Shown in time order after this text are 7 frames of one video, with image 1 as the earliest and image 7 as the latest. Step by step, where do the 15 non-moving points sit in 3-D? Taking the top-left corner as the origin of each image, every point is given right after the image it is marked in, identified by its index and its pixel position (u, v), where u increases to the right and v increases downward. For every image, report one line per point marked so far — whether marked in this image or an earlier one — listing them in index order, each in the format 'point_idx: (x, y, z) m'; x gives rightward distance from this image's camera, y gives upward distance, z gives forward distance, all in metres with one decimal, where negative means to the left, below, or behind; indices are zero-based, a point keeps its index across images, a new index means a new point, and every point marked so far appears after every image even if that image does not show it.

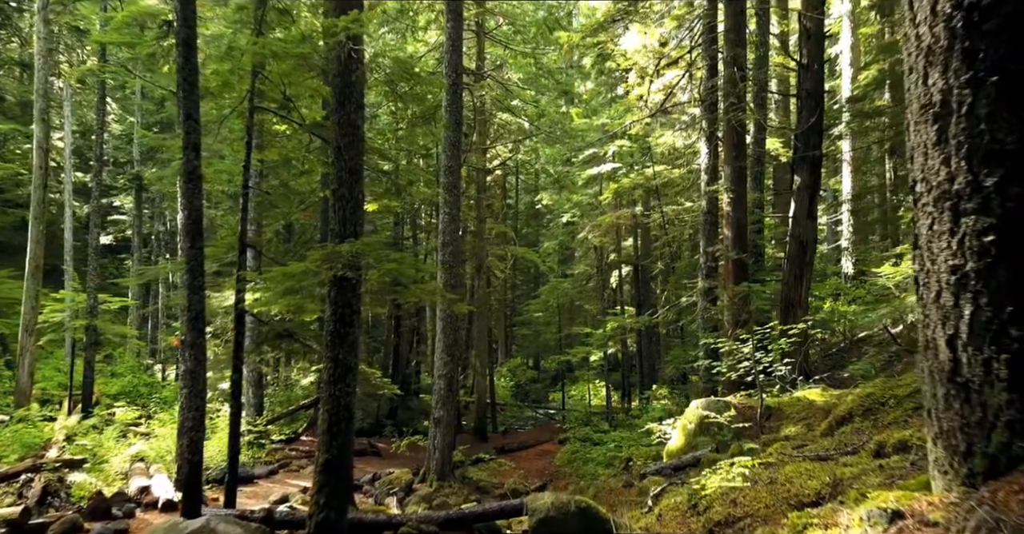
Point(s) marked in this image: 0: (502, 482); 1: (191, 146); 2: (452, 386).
0: (-0.2, -4.9, +19.4) m
1: (-3.9, +1.5, +10.2) m
2: (-1.3, -2.6, +17.9) m
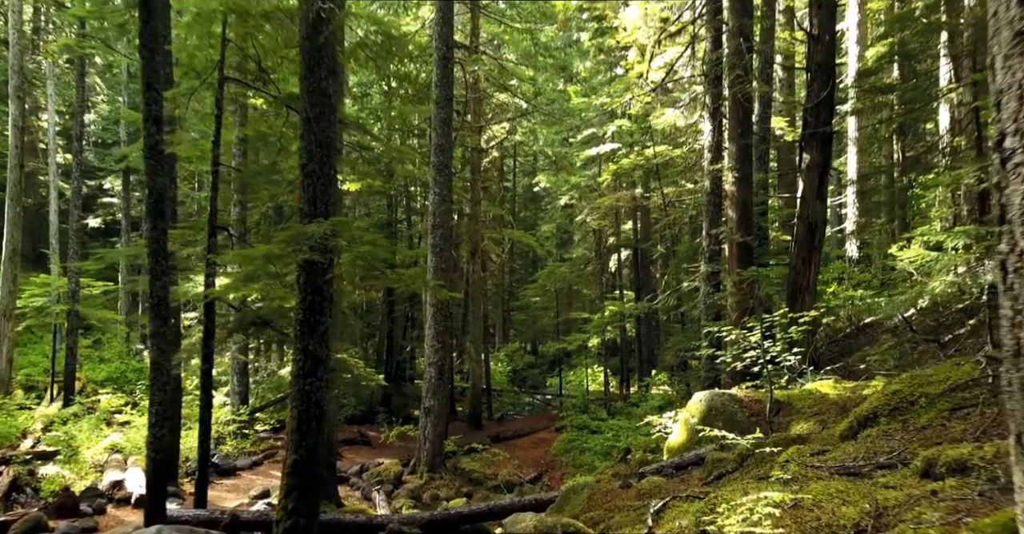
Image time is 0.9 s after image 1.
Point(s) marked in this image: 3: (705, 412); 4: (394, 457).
0: (-0.4, -4.5, +18.7) m
1: (-4.0, +1.7, +9.4) m
2: (-1.4, -2.2, +17.2) m
3: (+2.3, -1.7, +9.9) m
4: (-2.6, -4.2, +18.7) m
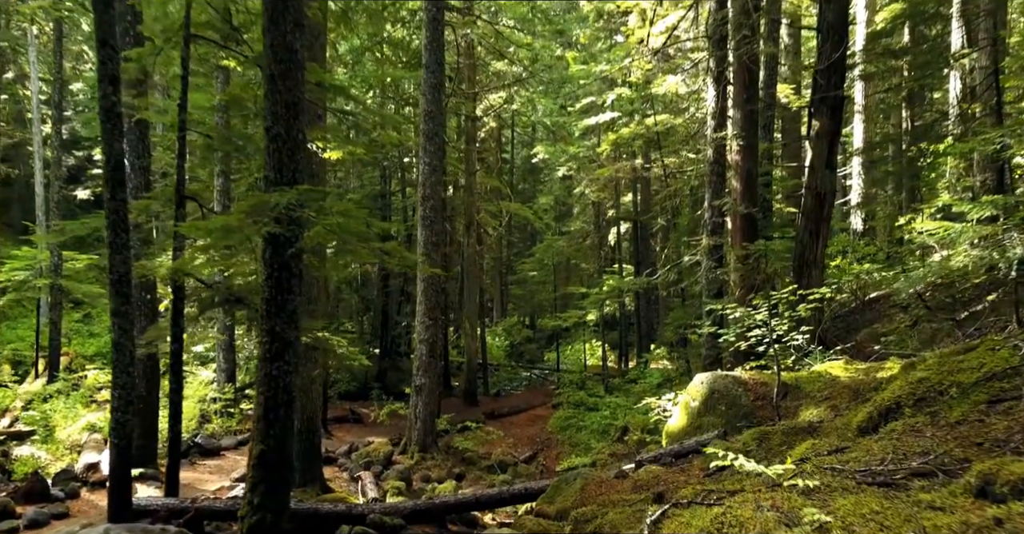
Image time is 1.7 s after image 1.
0: (-0.5, -4.0, +18.2) m
1: (-4.2, +1.9, +8.7) m
2: (-1.5, -1.7, +16.5) m
3: (+2.1, -1.4, +9.2) m
4: (-2.7, -3.6, +18.2) m
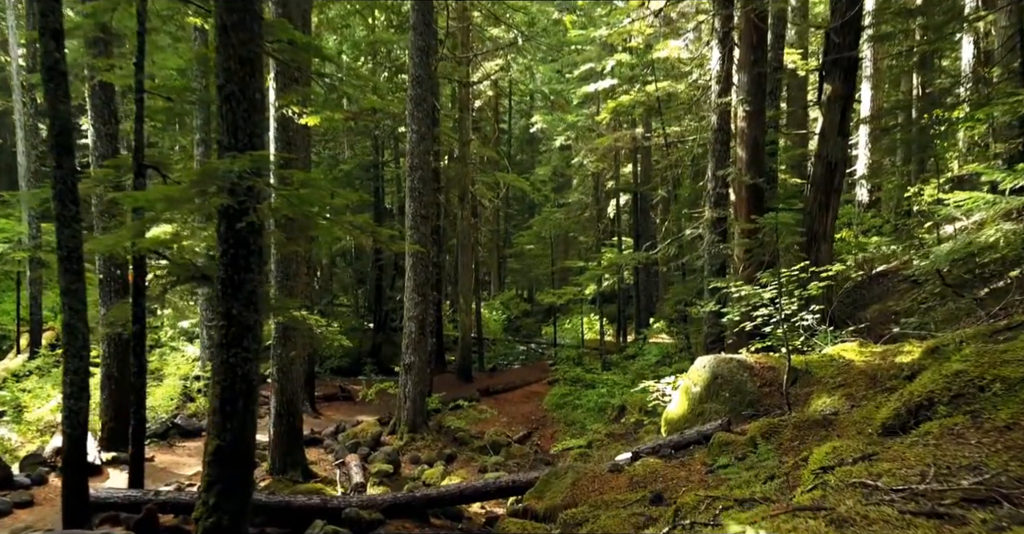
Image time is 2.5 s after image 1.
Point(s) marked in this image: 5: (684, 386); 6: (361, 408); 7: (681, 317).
0: (-0.6, -3.4, +17.6) m
1: (-4.3, +2.2, +7.9) m
2: (-1.7, -1.2, +15.9) m
3: (+2.0, -1.2, +8.6) m
4: (-2.9, -3.1, +17.6) m
5: (+1.8, -1.2, +8.9) m
6: (-3.3, -3.1, +18.5) m
7: (+4.0, -1.2, +20.0) m
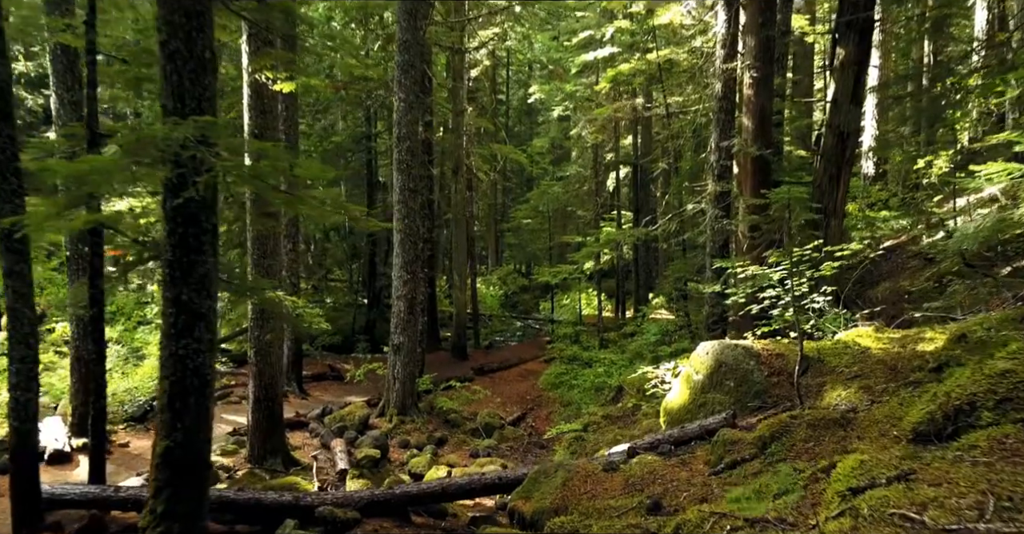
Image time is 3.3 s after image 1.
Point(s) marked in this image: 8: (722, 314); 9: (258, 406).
0: (-0.7, -2.9, +17.0) m
1: (-4.4, +2.4, +7.2) m
2: (-1.8, -0.8, +15.2) m
3: (+1.9, -1.0, +7.9) m
4: (-3.0, -2.6, +17.0) m
5: (+1.7, -1.0, +8.3) m
6: (-3.4, -2.6, +17.9) m
7: (+3.9, -0.6, +19.3) m
8: (+3.1, -0.7, +12.4) m
9: (-3.5, -1.9, +11.5) m
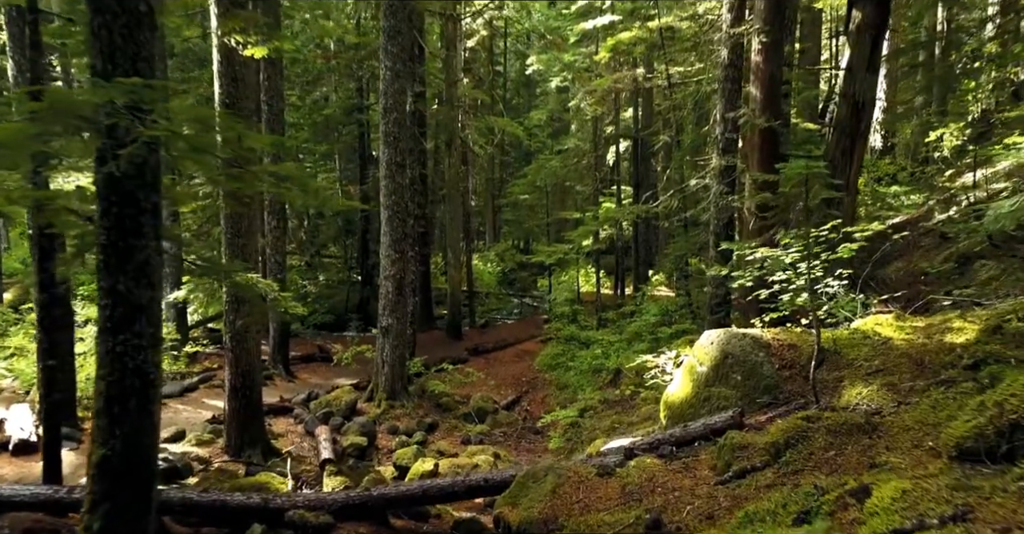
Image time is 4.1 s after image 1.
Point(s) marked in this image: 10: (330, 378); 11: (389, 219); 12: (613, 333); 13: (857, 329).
0: (-0.8, -2.5, +16.4) m
1: (-4.5, +2.5, +6.4) m
2: (-1.9, -0.4, +14.5) m
3: (+1.8, -0.8, +7.2) m
4: (-3.1, -2.2, +16.4) m
5: (+1.6, -0.9, +7.6) m
6: (-3.5, -2.1, +17.3) m
7: (+3.8, -0.1, +18.7) m
8: (+3.0, -0.4, +11.7) m
9: (-3.6, -1.6, +10.8) m
10: (-3.6, -2.2, +16.6) m
11: (-2.1, +0.8, +14.3) m
12: (+2.2, -1.5, +18.6) m
13: (+3.0, -0.5, +7.3) m
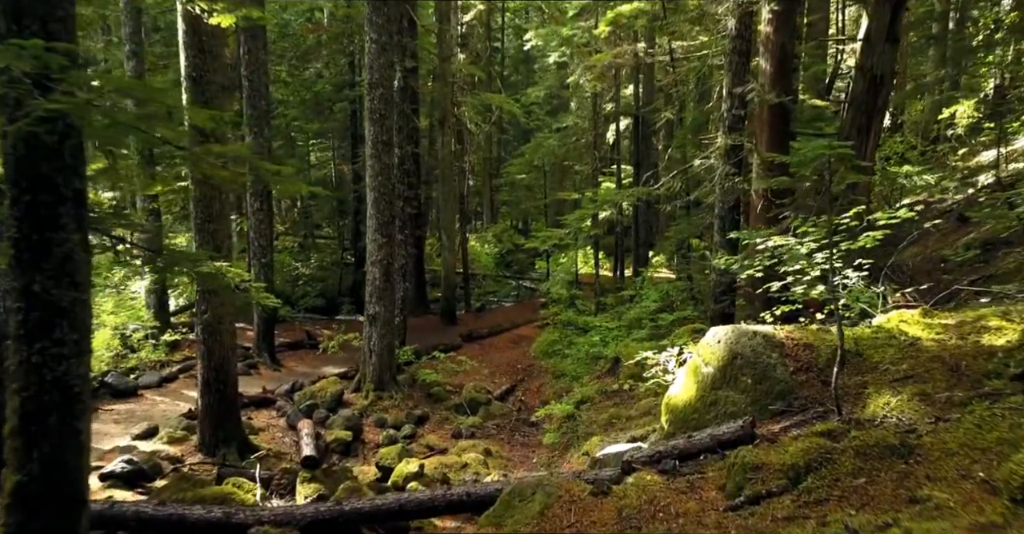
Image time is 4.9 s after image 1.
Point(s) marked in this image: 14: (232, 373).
0: (-0.9, -2.2, +15.7) m
1: (-4.6, +2.5, +5.6) m
2: (-2.0, -0.1, +13.8) m
3: (+1.7, -0.7, +6.6) m
4: (-3.2, -1.9, +15.7) m
5: (+1.5, -0.8, +6.9) m
6: (-3.6, -1.8, +16.6) m
7: (+3.7, +0.2, +17.9) m
8: (+2.9, -0.2, +11.0) m
9: (-3.7, -1.5, +10.2) m
10: (-3.7, -1.9, +15.9) m
11: (-2.2, +1.1, +13.5) m
12: (+2.1, -1.1, +17.9) m
13: (+2.9, -0.5, +6.6) m
14: (-3.4, -1.3, +10.3) m
